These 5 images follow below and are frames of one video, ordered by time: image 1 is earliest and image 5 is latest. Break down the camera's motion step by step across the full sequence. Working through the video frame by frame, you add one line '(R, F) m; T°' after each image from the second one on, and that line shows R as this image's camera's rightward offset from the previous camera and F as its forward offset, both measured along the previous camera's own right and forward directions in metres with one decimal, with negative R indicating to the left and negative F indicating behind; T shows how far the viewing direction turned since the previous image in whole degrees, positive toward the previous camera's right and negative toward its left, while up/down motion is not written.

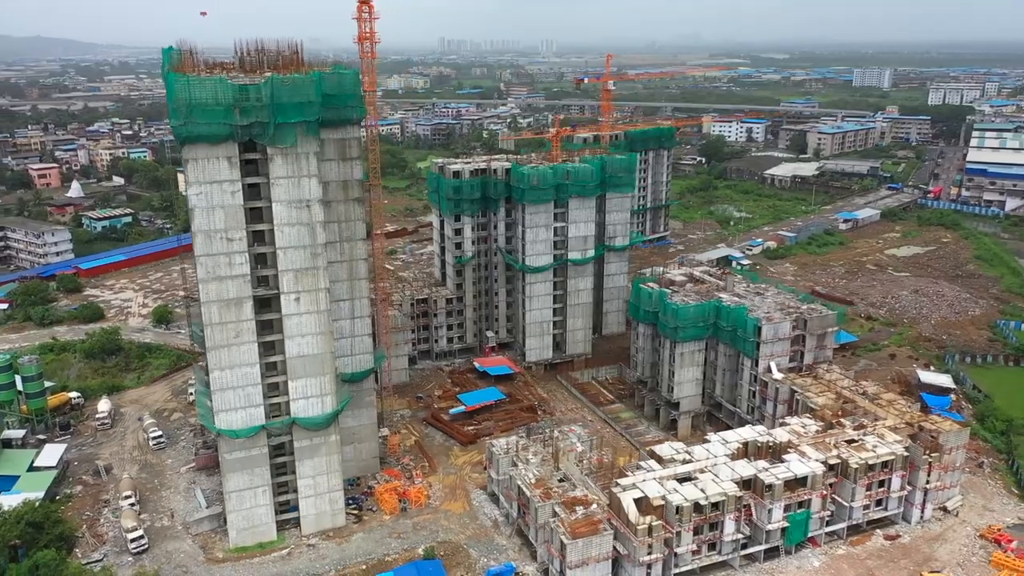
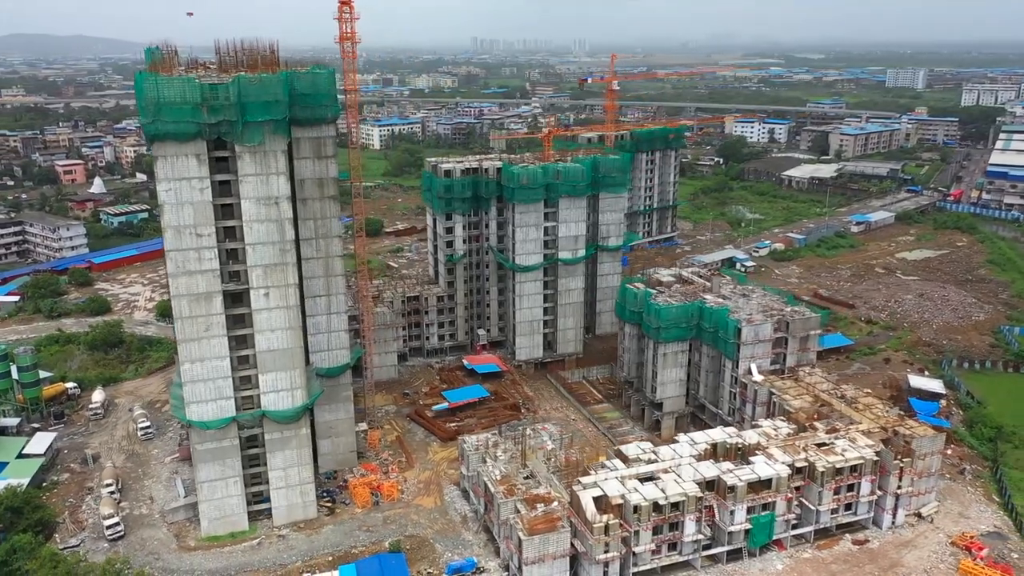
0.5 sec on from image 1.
(+2.7, -0.3) m; -2°
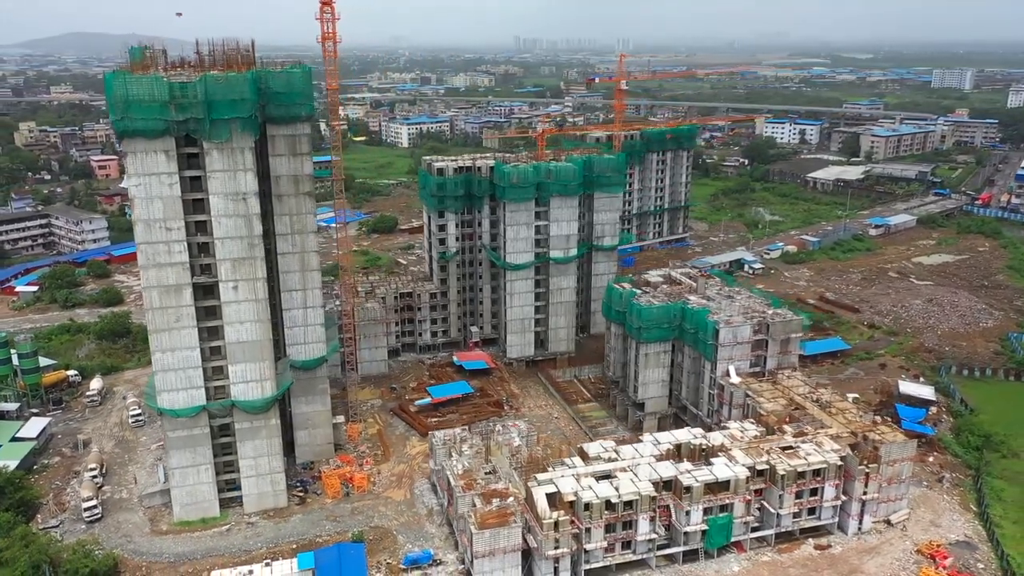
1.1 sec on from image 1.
(+3.4, -0.3) m; -3°
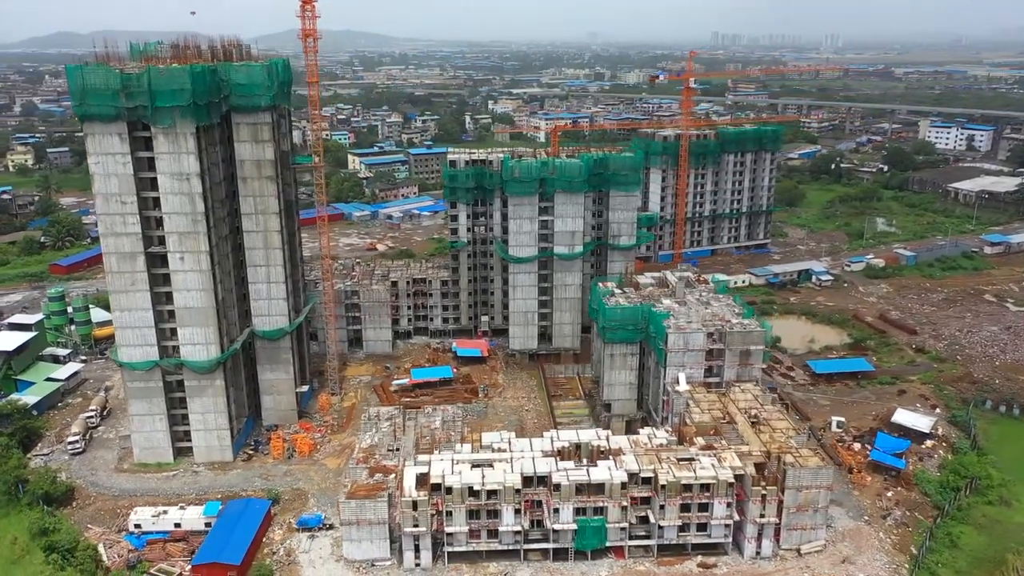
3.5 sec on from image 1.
(+12.4, +0.4) m; -13°
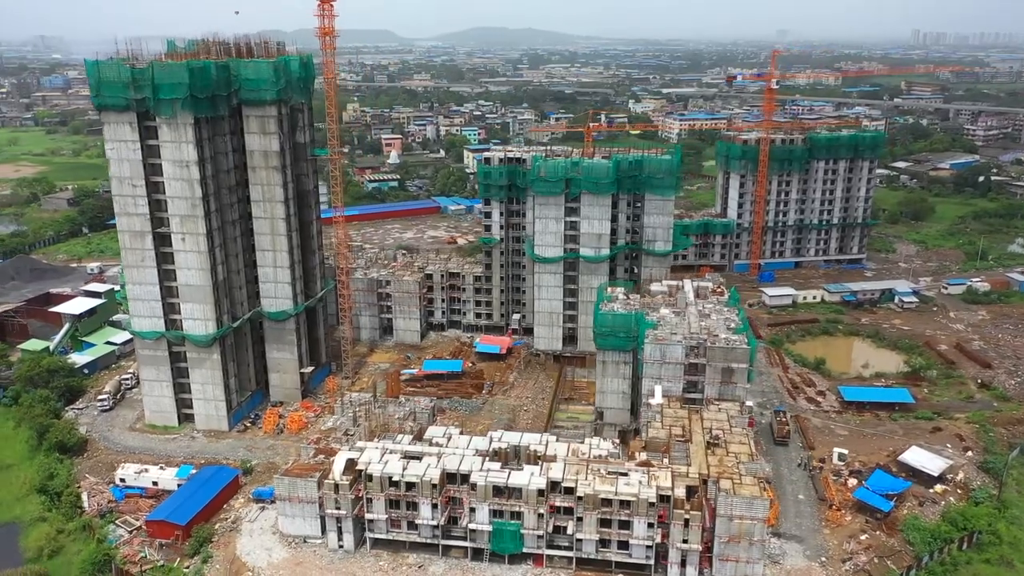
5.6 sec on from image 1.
(+9.7, +1.0) m; -12°
